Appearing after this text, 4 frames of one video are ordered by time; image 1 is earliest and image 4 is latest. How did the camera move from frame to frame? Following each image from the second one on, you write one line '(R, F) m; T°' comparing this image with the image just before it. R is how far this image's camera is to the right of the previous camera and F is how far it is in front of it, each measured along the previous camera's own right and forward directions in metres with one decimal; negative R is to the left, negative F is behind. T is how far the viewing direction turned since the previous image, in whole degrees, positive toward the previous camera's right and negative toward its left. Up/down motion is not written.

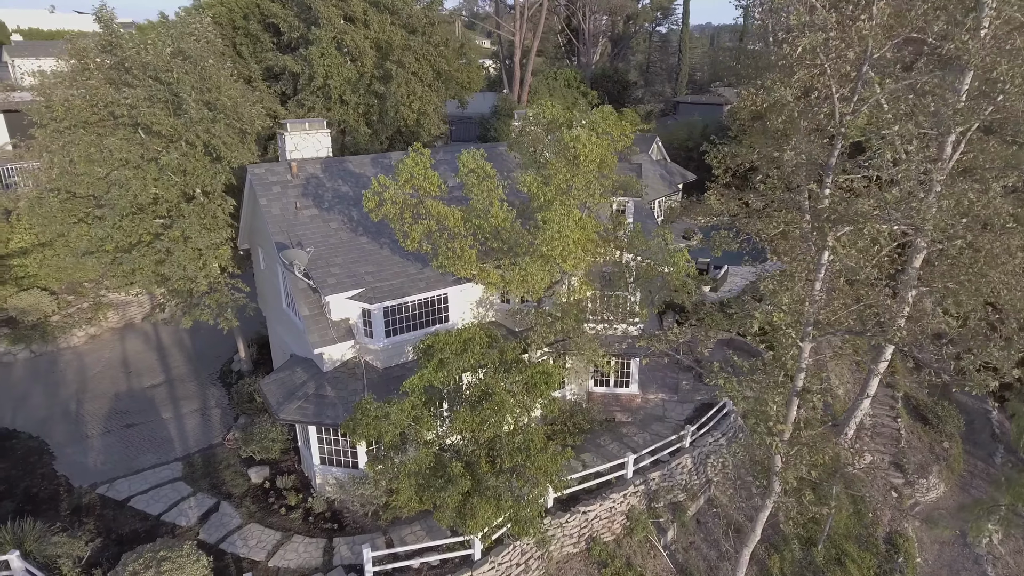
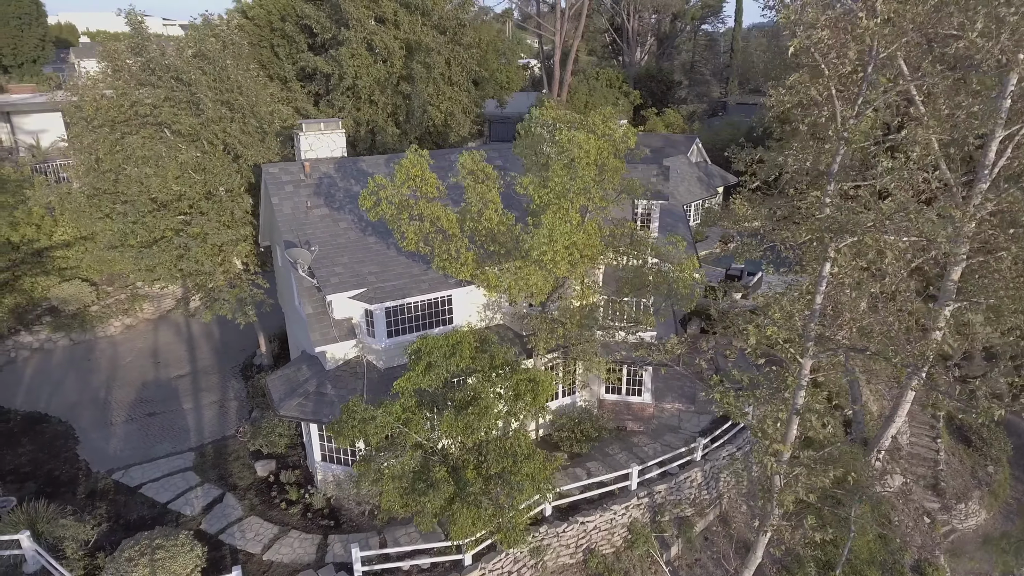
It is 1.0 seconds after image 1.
(+1.1, +0.2) m; -4°
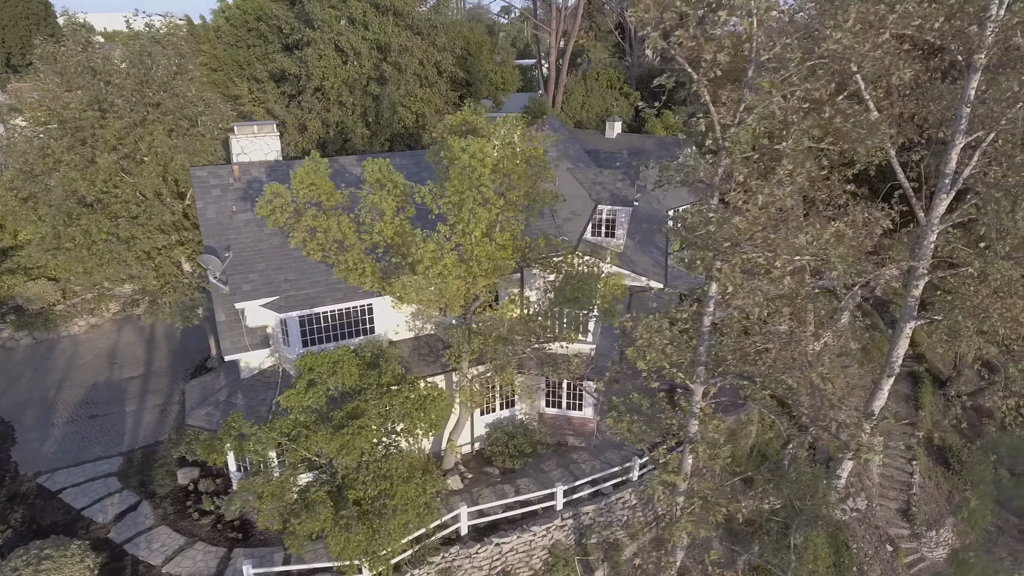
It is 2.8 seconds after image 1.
(+2.5, +0.6) m; -3°
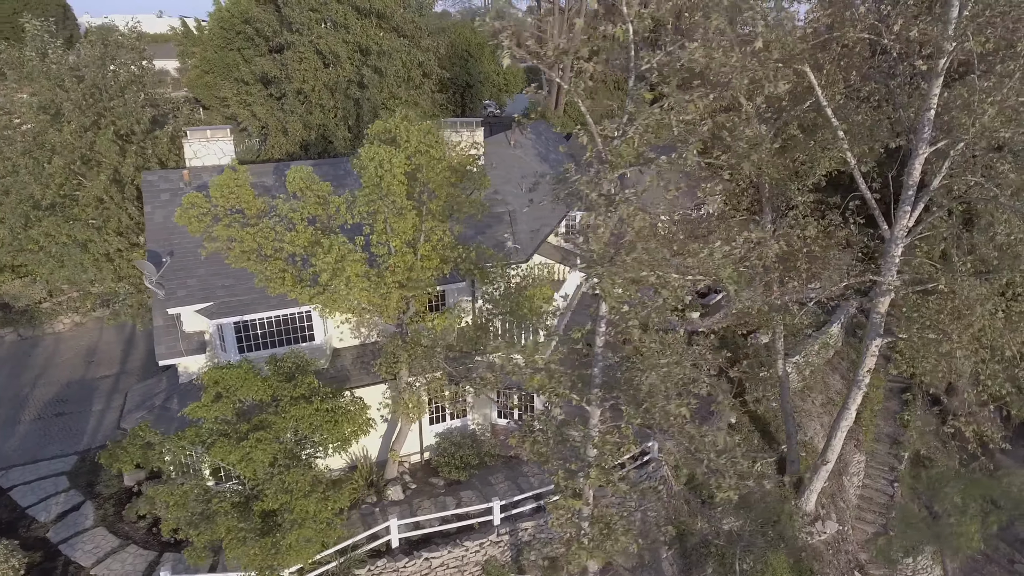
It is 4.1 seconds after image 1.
(+2.2, +0.4) m; -3°
